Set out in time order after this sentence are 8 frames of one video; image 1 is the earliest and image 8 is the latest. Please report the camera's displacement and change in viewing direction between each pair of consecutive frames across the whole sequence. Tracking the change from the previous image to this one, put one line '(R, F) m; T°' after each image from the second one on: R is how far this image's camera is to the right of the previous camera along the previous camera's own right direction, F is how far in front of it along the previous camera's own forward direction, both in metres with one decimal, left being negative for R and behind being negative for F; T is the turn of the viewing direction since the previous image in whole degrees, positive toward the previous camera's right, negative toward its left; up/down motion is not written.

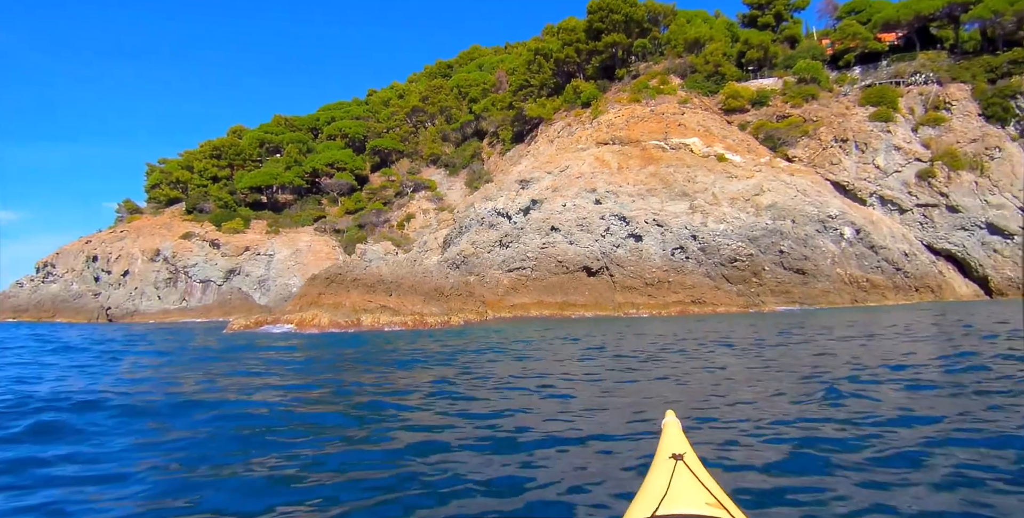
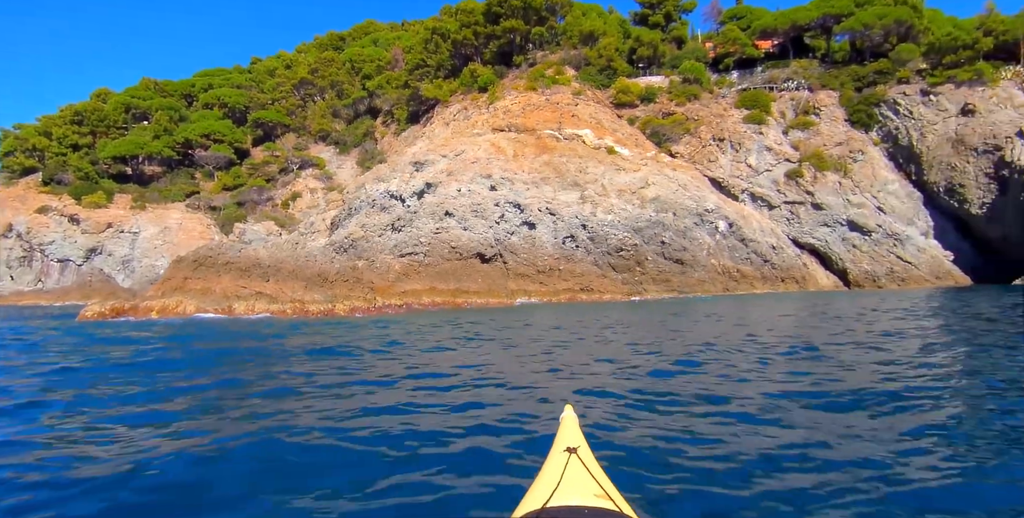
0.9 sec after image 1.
(0.0, +0.1) m; +10°
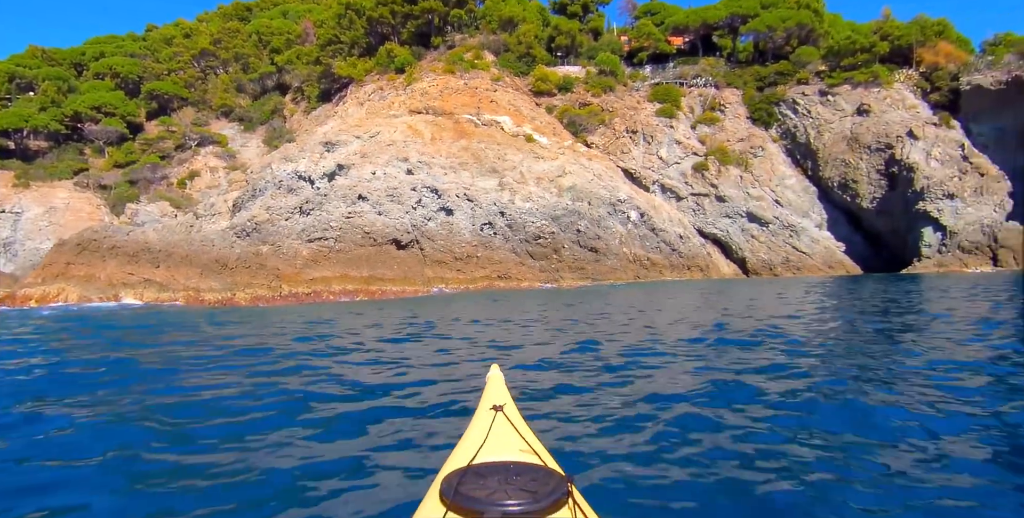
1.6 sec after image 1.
(0.0, +0.2) m; +7°
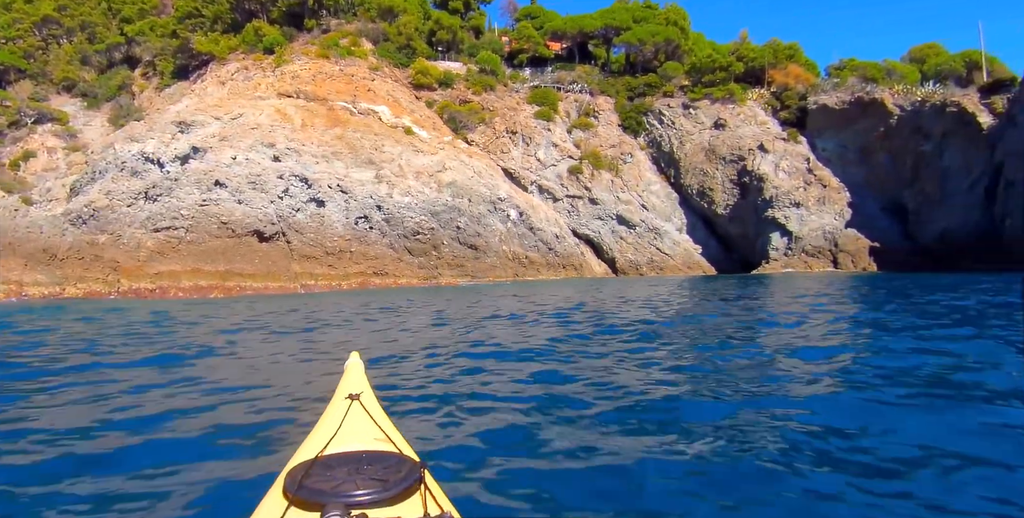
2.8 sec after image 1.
(0.0, +0.2) m; +11°
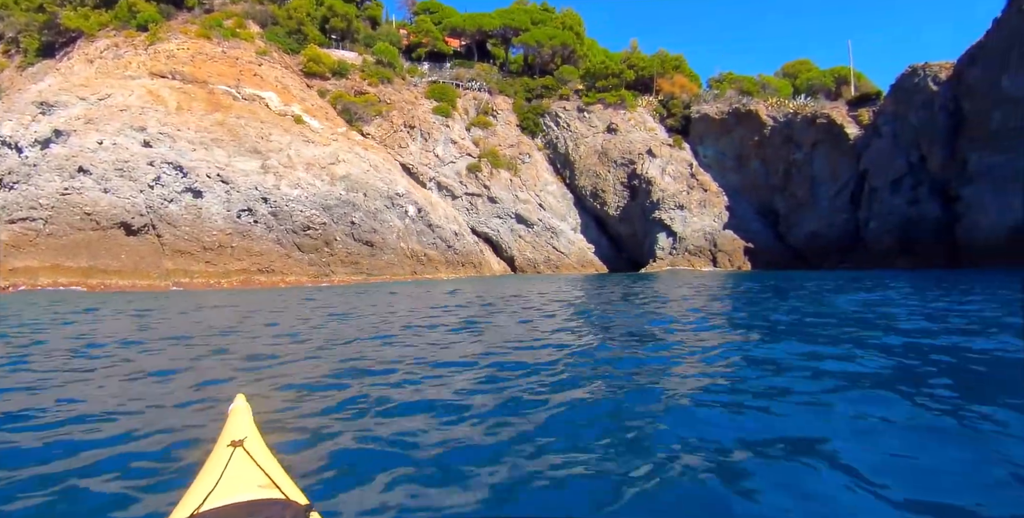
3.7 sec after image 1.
(0.0, +0.2) m; +9°
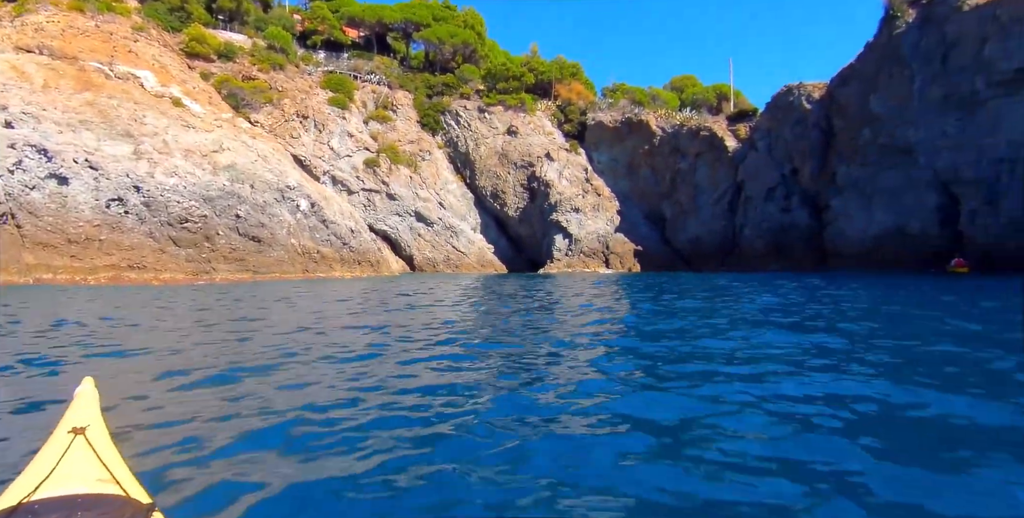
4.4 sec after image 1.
(-0.1, 0.0) m; +9°
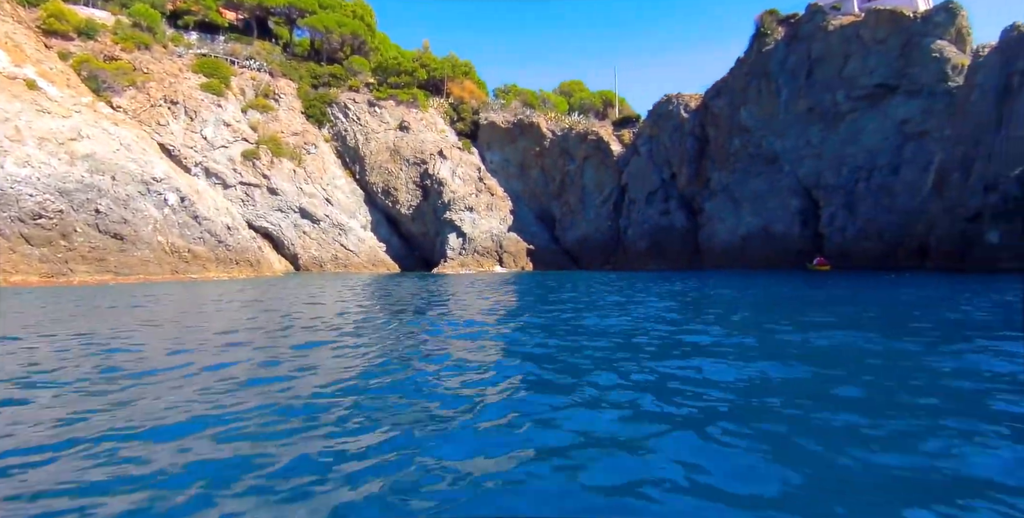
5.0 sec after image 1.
(-0.2, +0.3) m; +10°
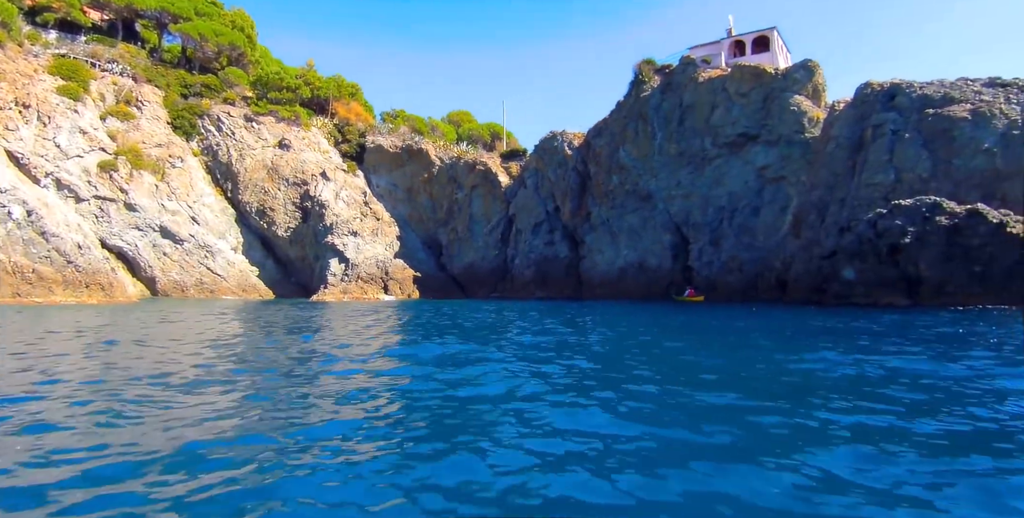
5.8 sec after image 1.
(-0.1, +1.1) m; +10°
